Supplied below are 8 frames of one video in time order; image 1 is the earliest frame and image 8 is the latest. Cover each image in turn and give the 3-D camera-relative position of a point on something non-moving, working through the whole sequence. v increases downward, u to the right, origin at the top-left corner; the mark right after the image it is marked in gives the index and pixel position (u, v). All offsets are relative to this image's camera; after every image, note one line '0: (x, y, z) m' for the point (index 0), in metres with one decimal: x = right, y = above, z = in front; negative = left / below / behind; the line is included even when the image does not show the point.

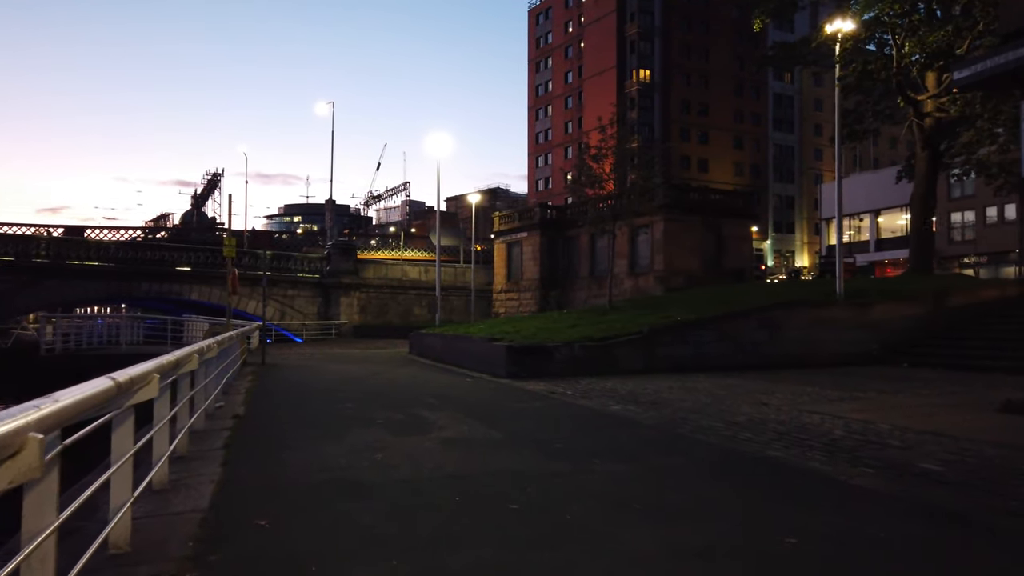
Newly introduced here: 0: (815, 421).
0: (+3.8, -1.7, +9.5) m
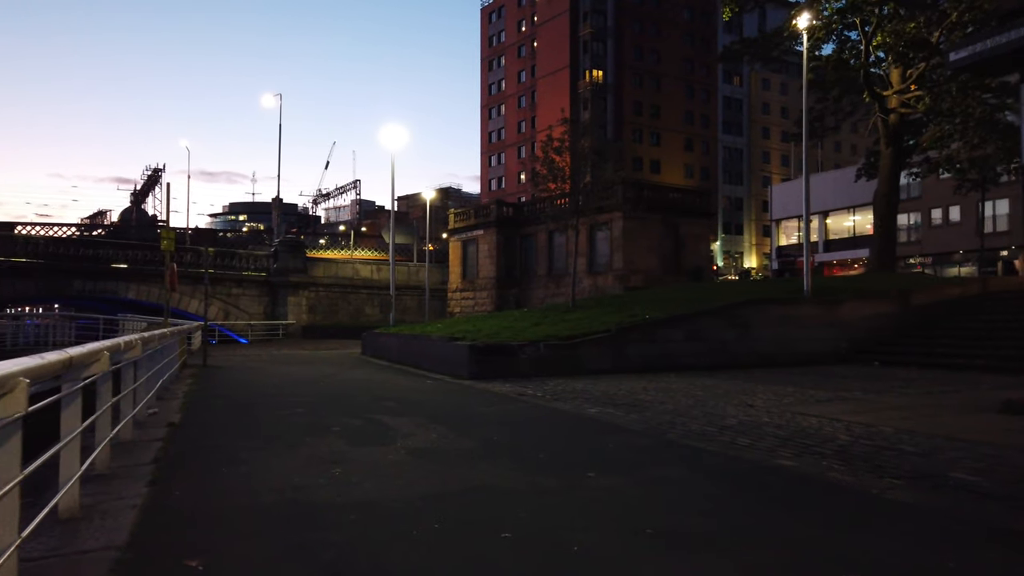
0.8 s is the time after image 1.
0: (+3.5, -1.6, +8.8) m
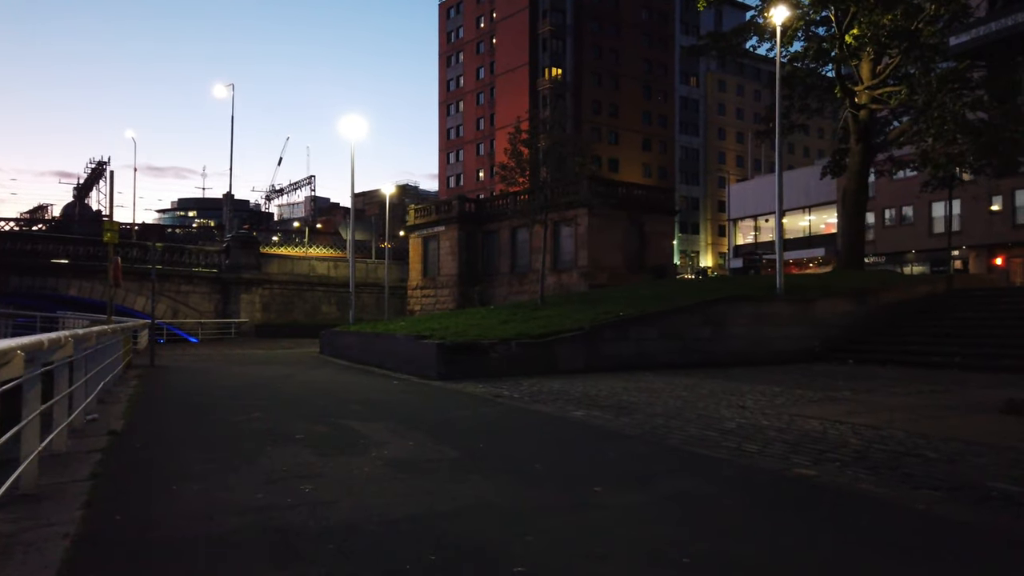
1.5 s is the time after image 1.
0: (+3.3, -1.5, +8.3) m
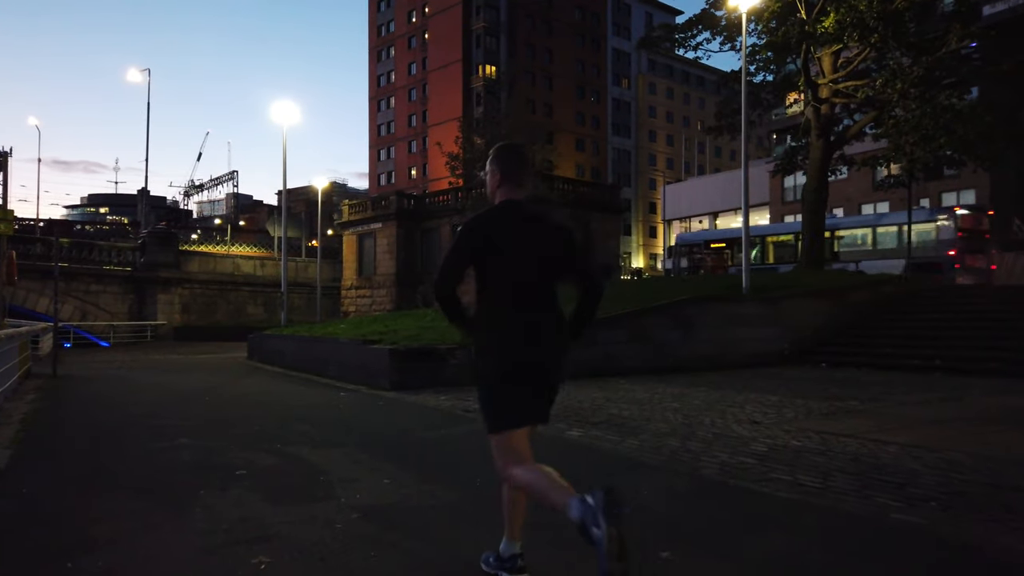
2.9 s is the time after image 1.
0: (+3.3, -1.5, +7.1) m
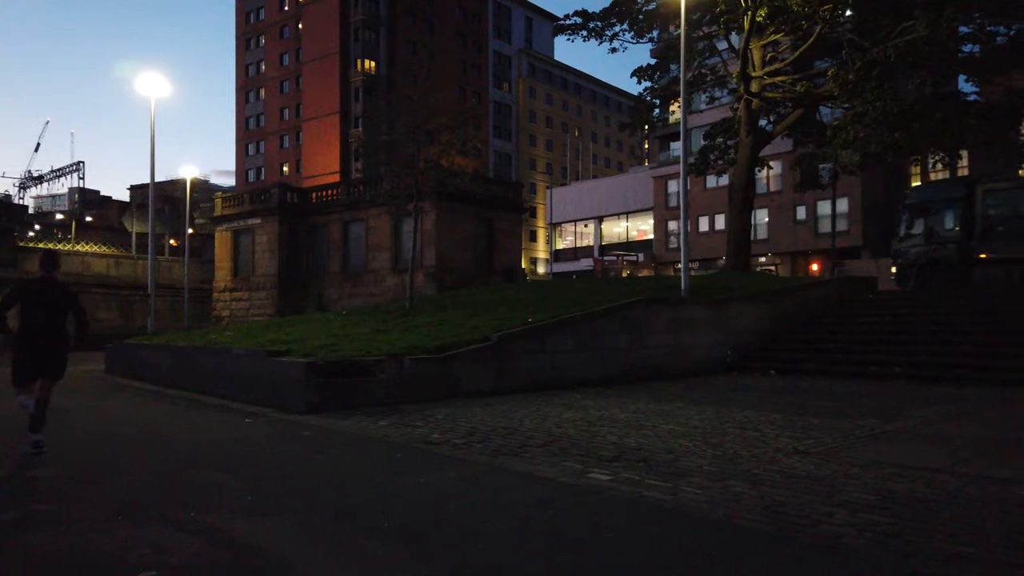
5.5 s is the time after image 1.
0: (+3.5, -1.5, +5.5) m
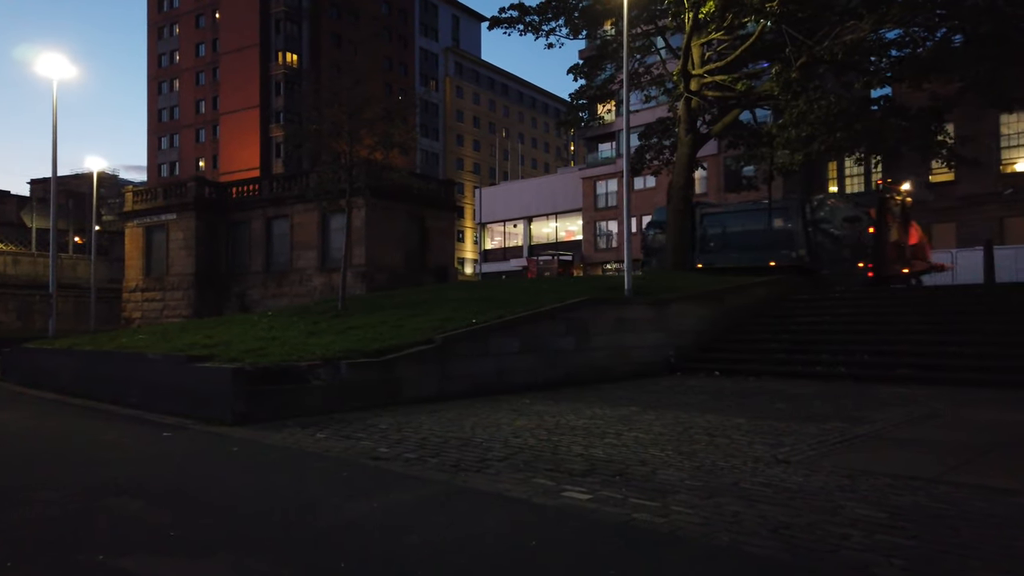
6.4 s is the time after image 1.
0: (+3.3, -1.5, +5.2) m
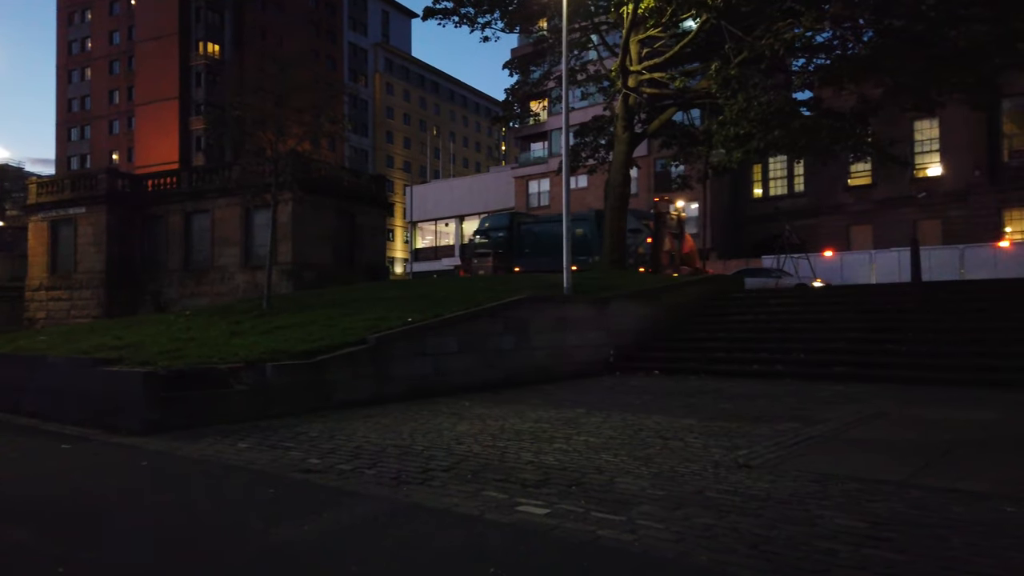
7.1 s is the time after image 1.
0: (+3.0, -1.4, +4.9) m
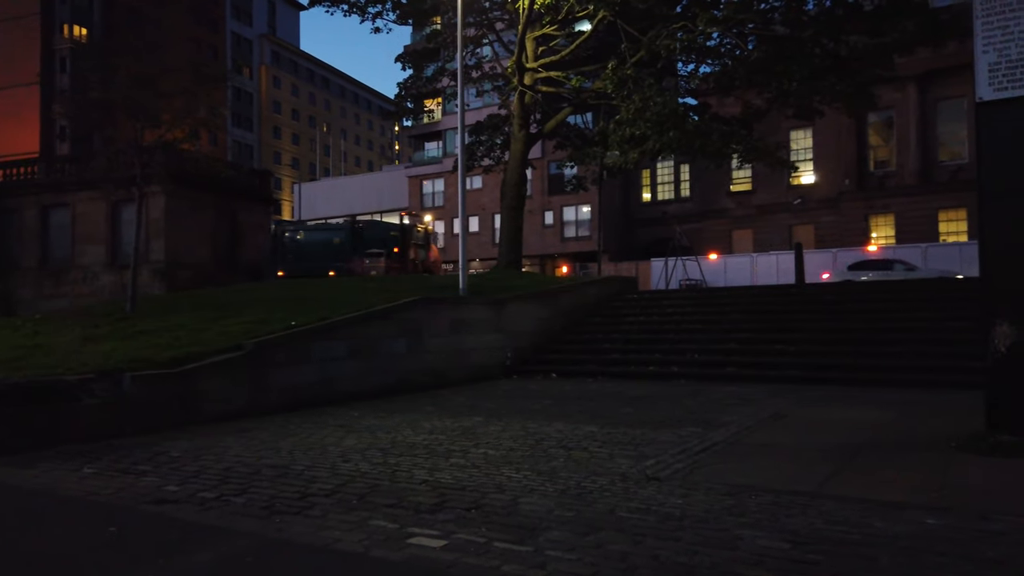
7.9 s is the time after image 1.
0: (+2.4, -1.4, +4.7) m
